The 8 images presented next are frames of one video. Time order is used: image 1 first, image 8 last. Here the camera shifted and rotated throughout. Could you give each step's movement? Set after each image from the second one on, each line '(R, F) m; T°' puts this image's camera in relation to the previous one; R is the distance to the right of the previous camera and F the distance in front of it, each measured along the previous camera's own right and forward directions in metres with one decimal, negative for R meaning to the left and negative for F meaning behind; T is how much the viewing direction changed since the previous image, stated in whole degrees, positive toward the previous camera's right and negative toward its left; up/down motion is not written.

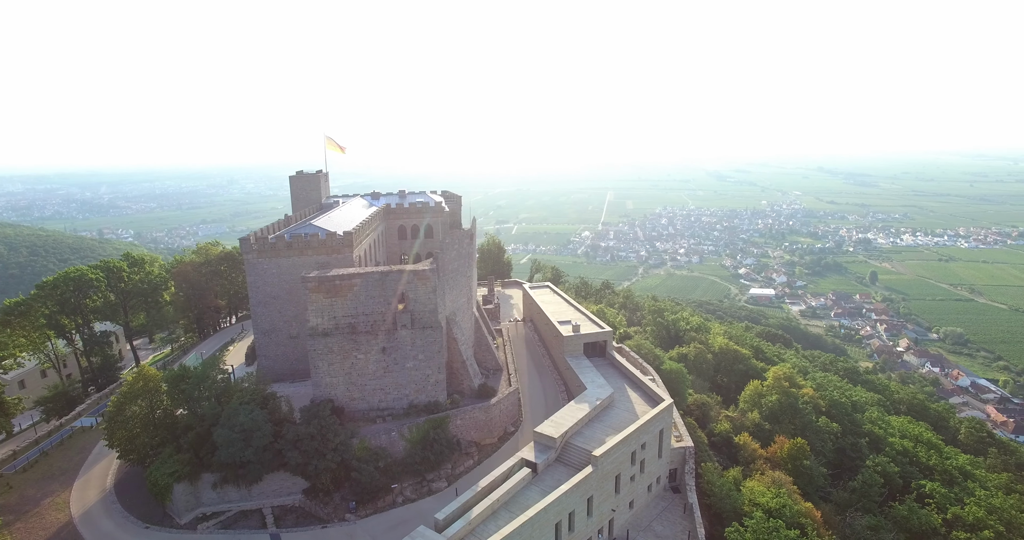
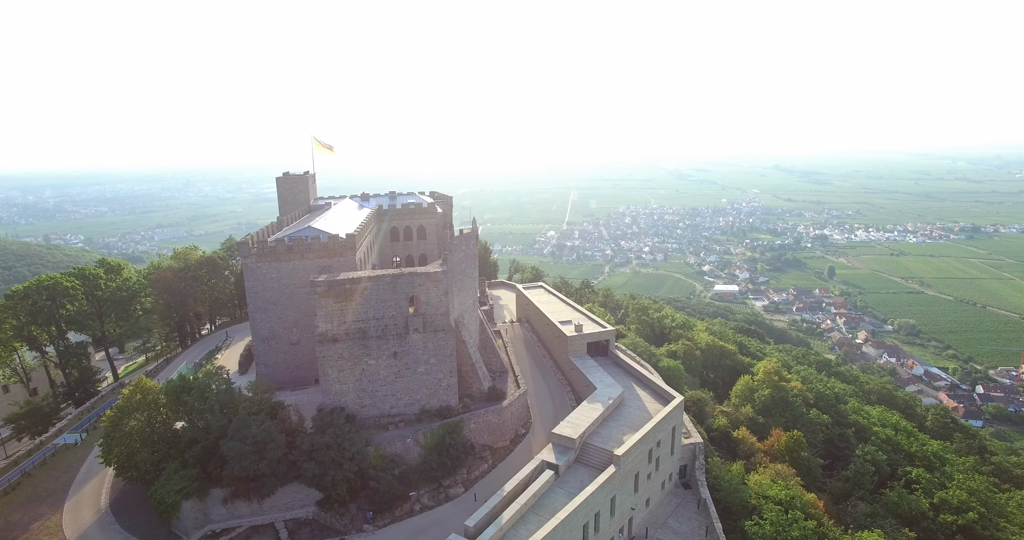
(-1.5, +0.2) m; +3°
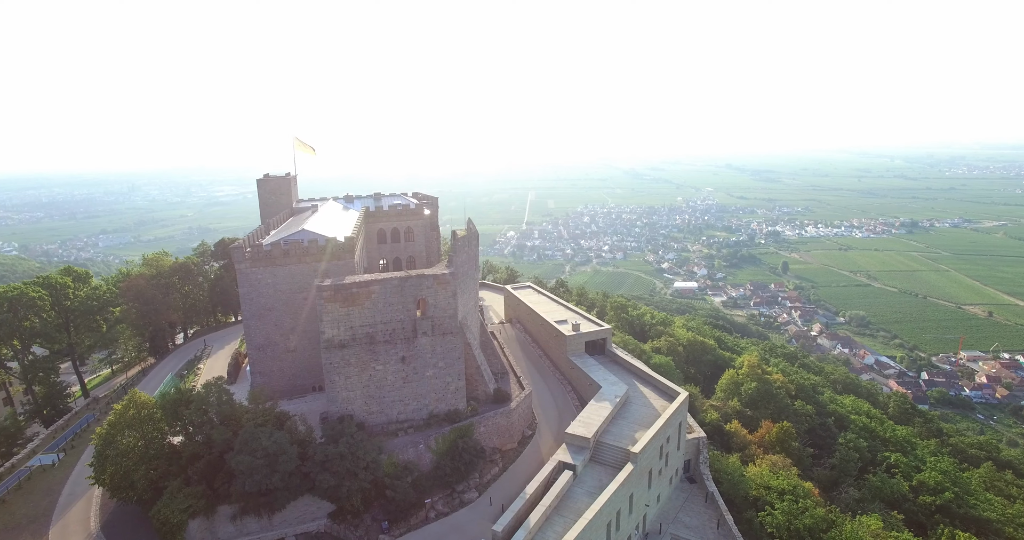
(-1.5, +0.2) m; +4°
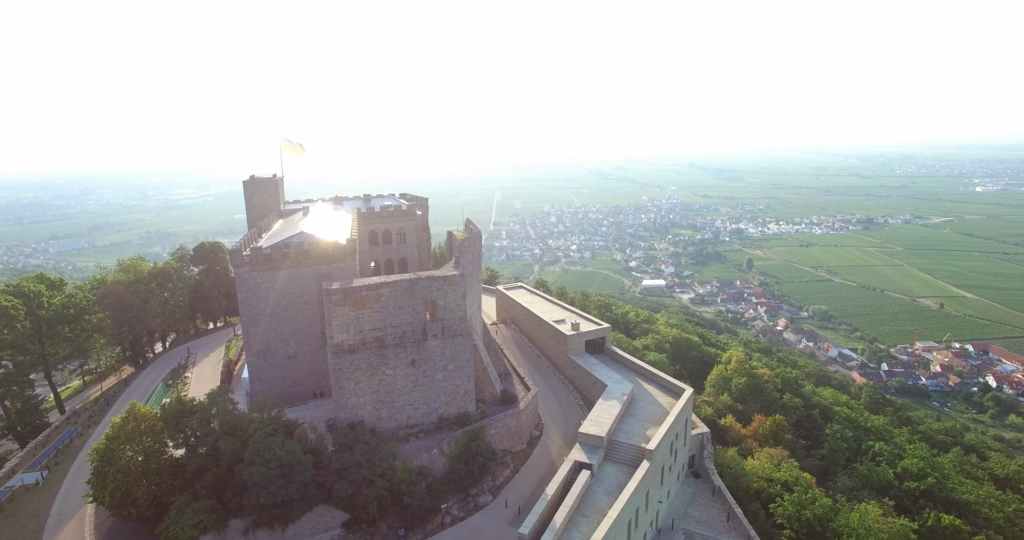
(-1.3, +0.2) m; +3°
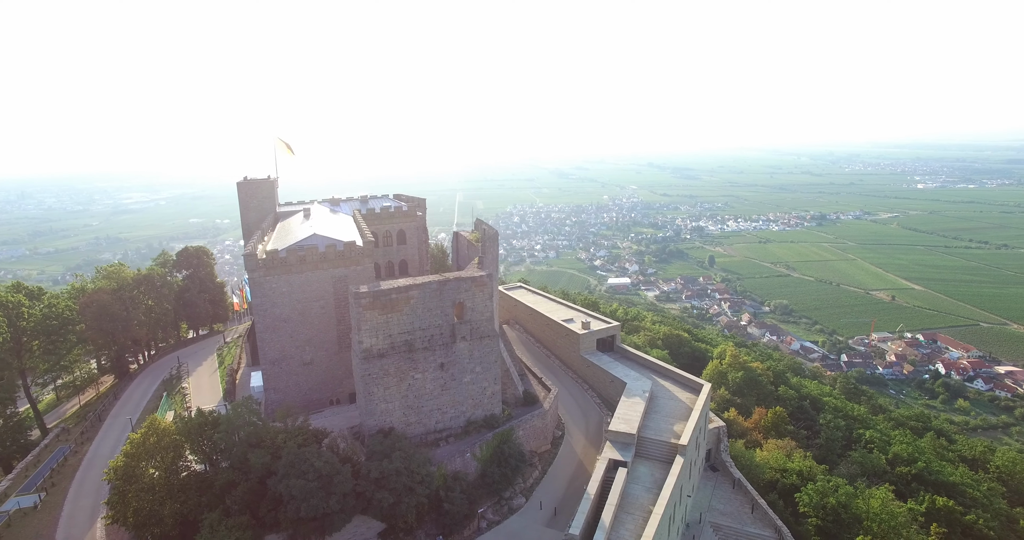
(-1.9, +0.2) m; +4°
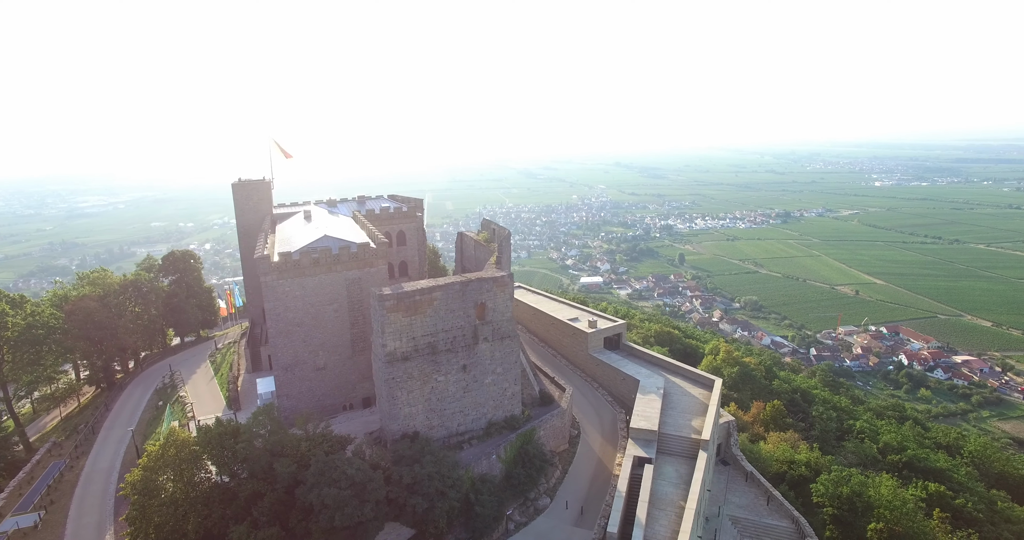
(-1.5, +0.1) m; +3°
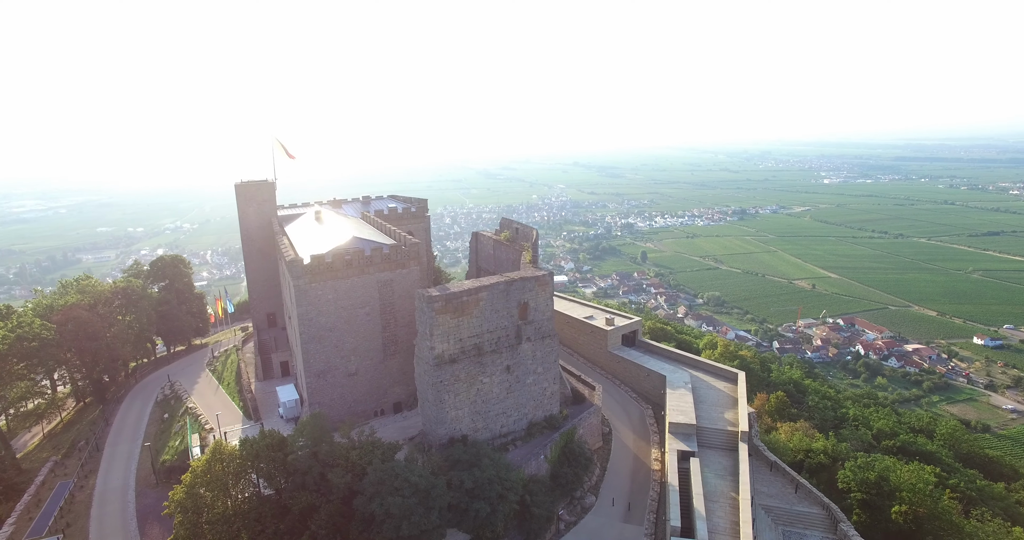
(-2.4, +0.2) m; +4°
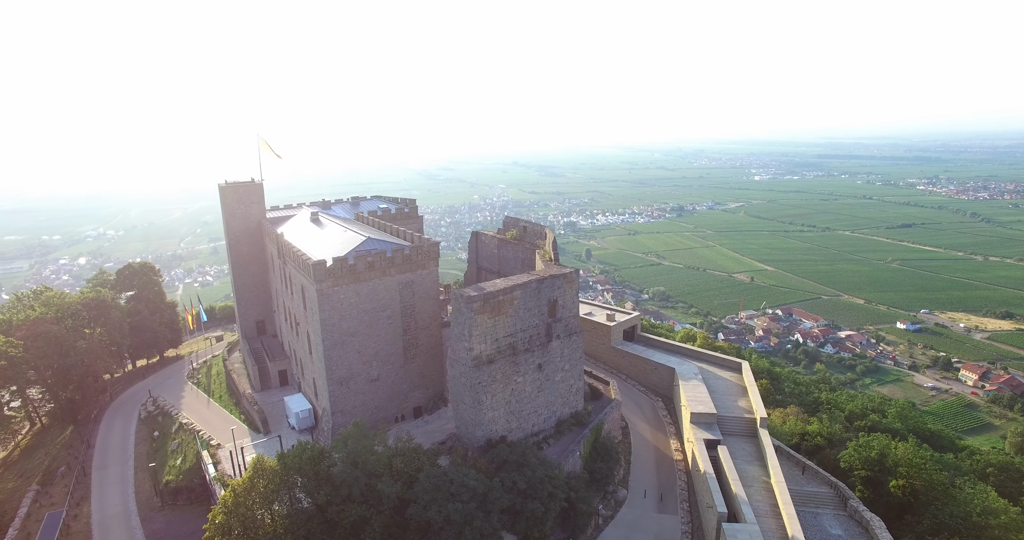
(-2.5, +0.2) m; +6°
